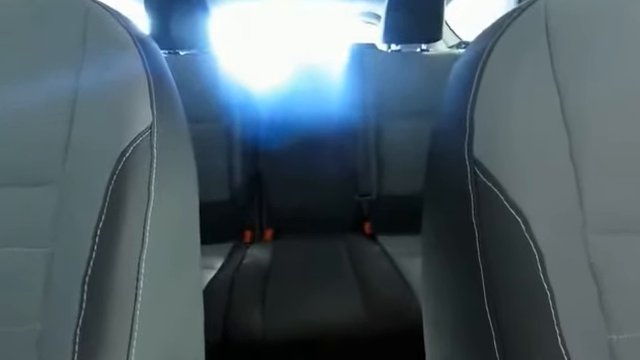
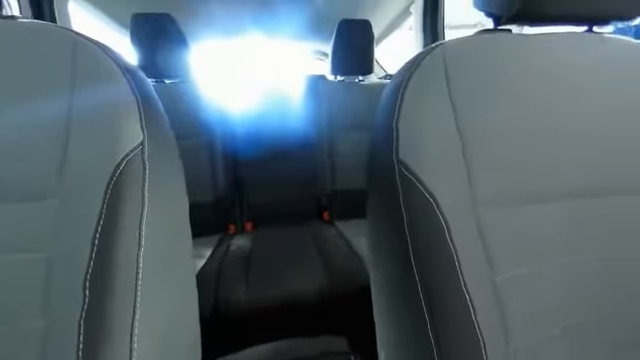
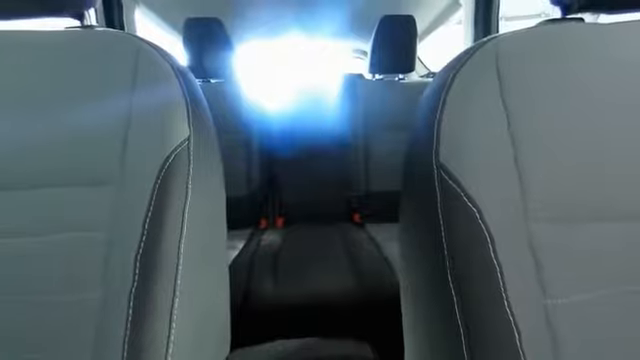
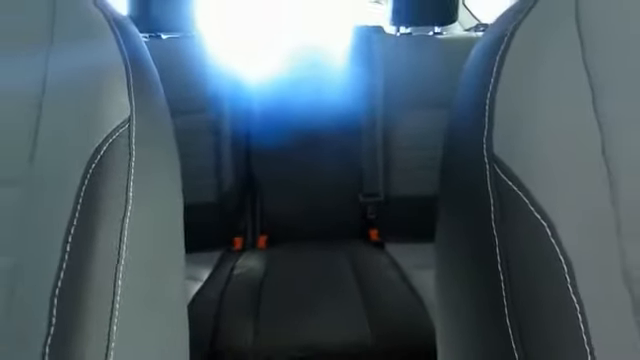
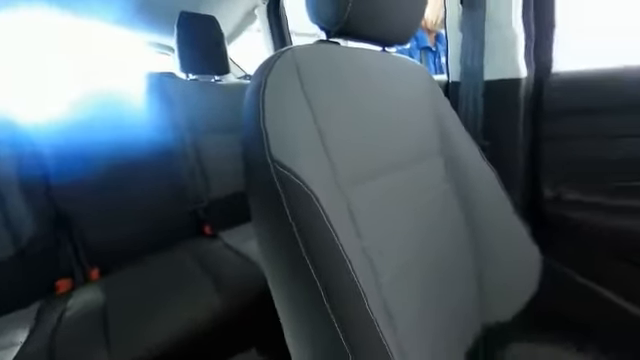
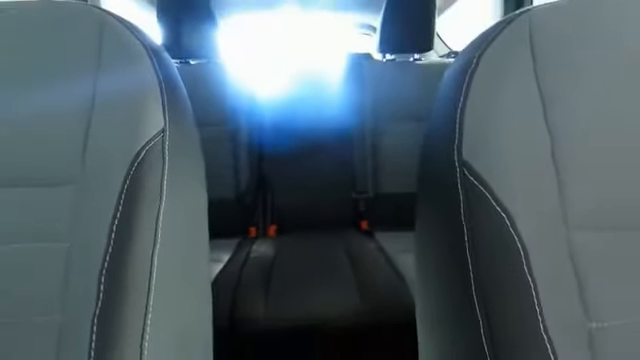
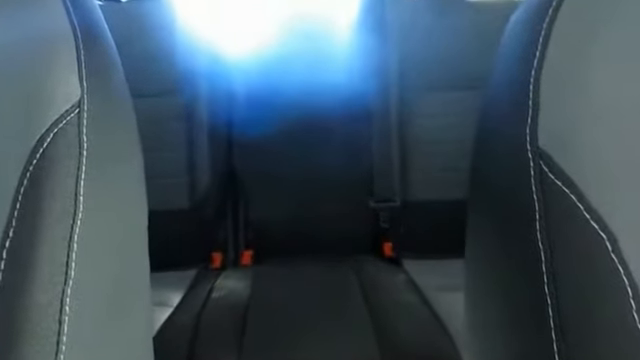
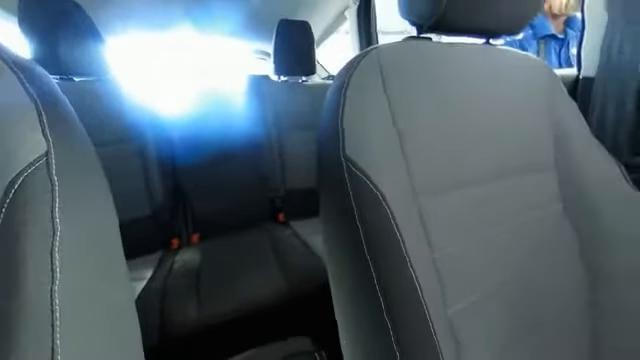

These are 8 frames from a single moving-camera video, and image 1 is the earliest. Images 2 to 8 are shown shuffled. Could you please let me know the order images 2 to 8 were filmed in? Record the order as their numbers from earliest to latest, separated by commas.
7, 4, 6, 3, 2, 8, 5
